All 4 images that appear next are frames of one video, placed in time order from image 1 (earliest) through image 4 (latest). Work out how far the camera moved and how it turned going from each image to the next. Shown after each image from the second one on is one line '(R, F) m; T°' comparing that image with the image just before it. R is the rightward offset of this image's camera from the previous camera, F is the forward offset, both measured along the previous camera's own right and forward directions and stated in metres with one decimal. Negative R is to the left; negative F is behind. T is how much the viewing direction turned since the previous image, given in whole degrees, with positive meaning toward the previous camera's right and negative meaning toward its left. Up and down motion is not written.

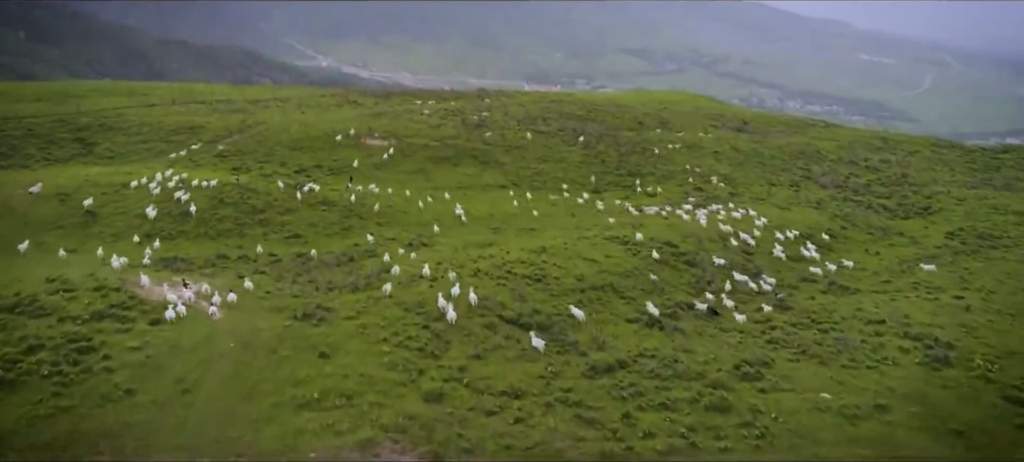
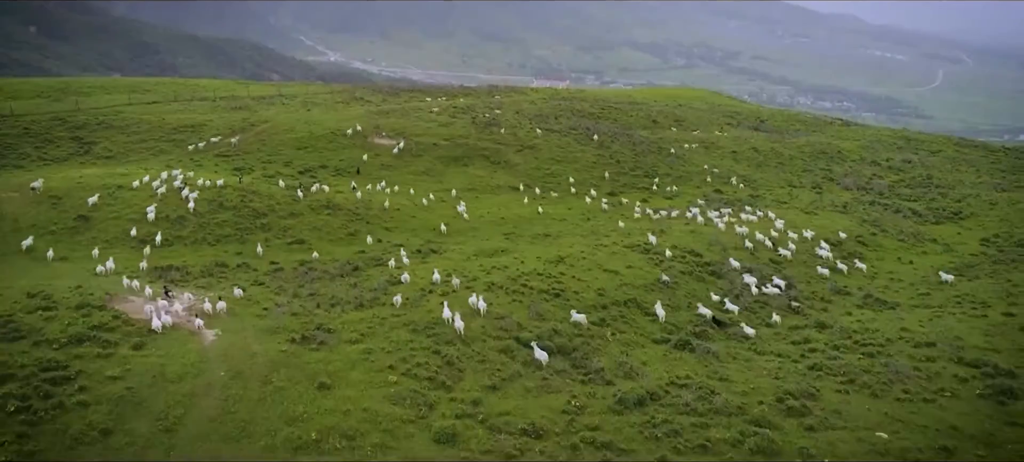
(-0.5, +2.9) m; -1°
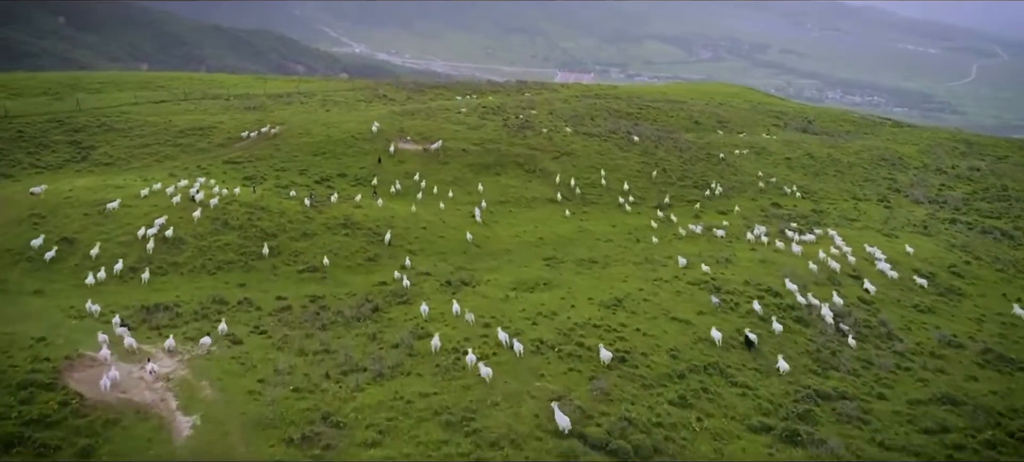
(-1.5, +7.3) m; -2°
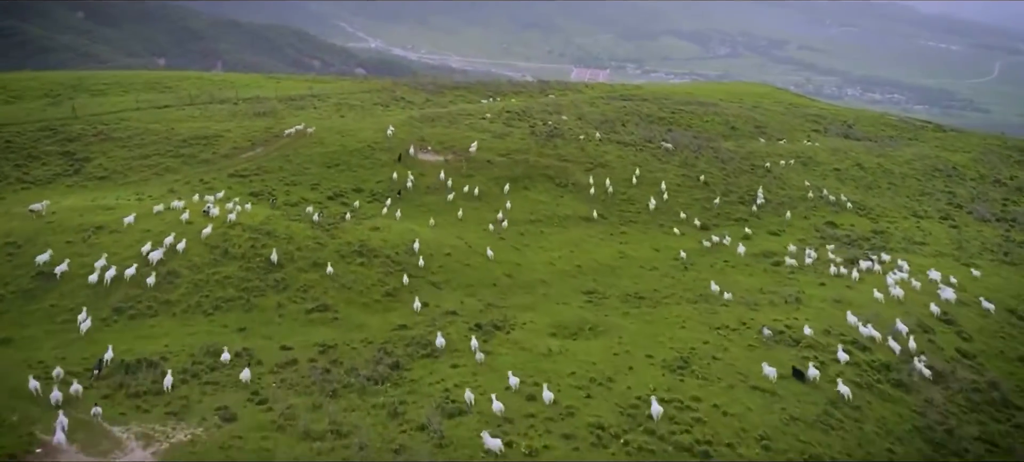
(-1.5, +6.1) m; -1°
